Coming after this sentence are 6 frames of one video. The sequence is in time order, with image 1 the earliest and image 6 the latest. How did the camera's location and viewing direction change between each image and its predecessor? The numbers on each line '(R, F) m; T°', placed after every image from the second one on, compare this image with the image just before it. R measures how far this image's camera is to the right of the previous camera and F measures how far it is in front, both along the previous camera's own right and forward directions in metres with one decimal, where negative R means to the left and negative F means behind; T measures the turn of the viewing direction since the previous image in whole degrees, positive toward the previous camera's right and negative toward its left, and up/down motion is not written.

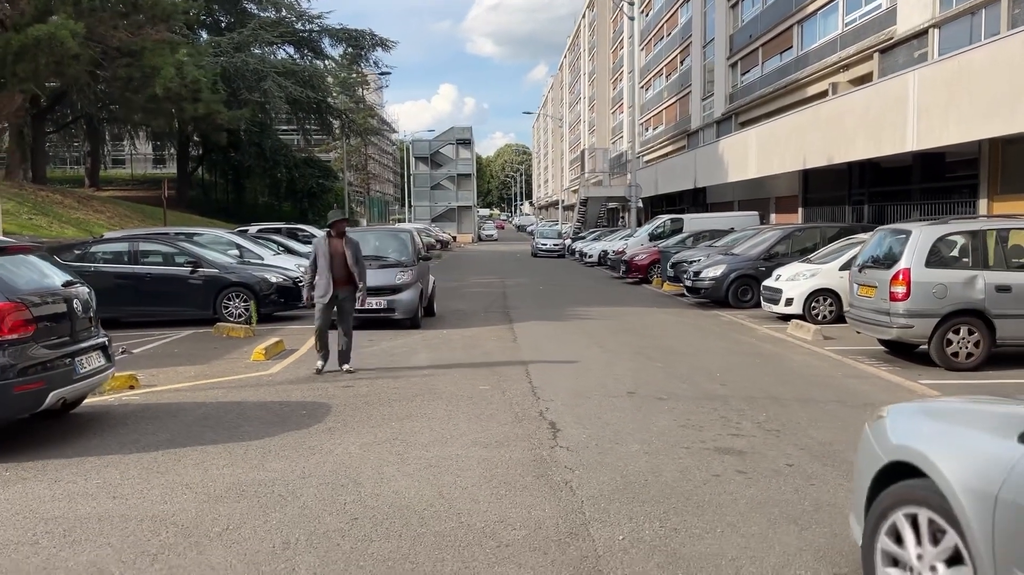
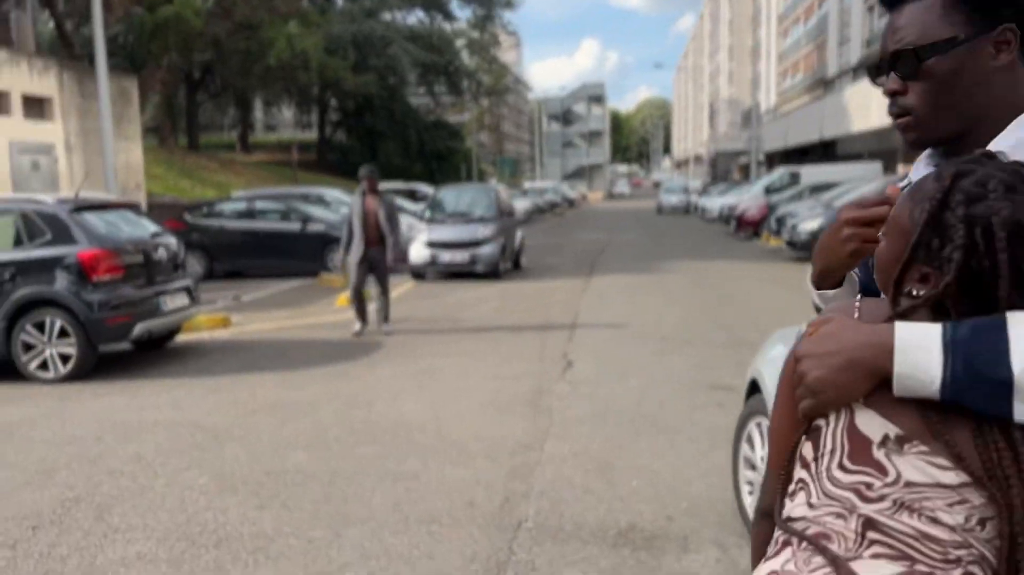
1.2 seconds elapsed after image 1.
(+1.2, -0.6) m; -9°
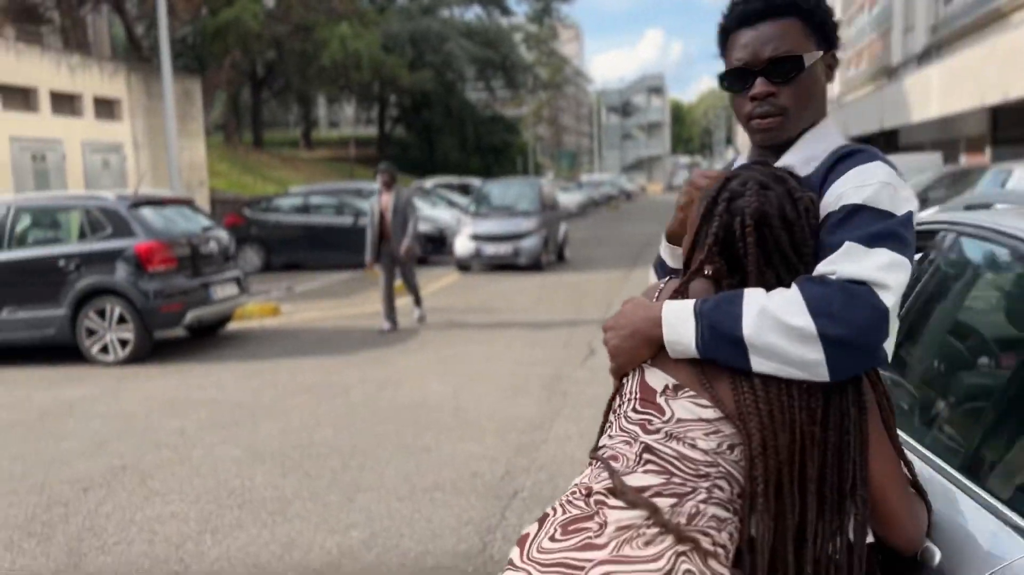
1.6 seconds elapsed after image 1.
(+0.4, -0.3) m; -4°
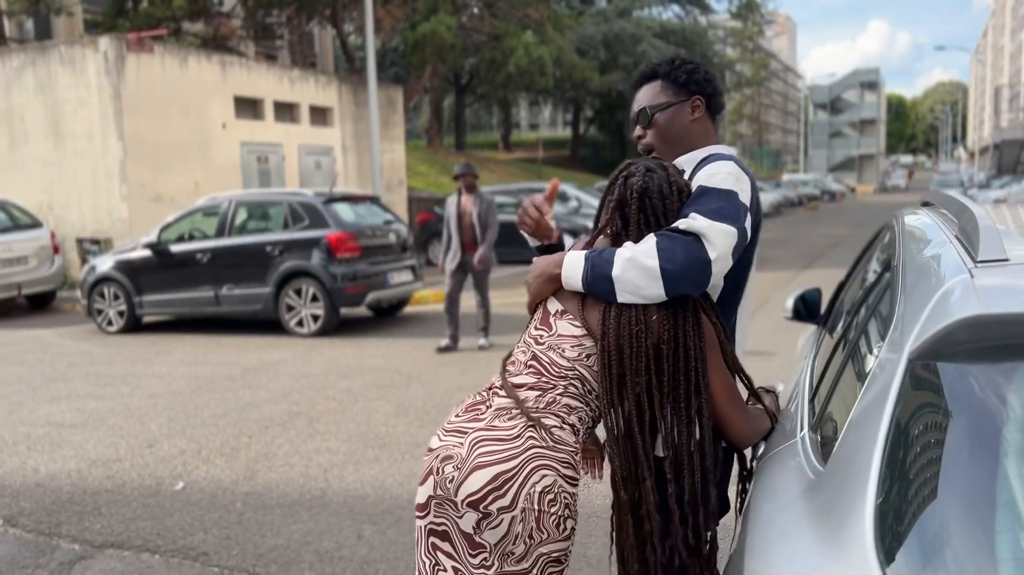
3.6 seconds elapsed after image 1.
(+0.6, -0.7) m; -13°
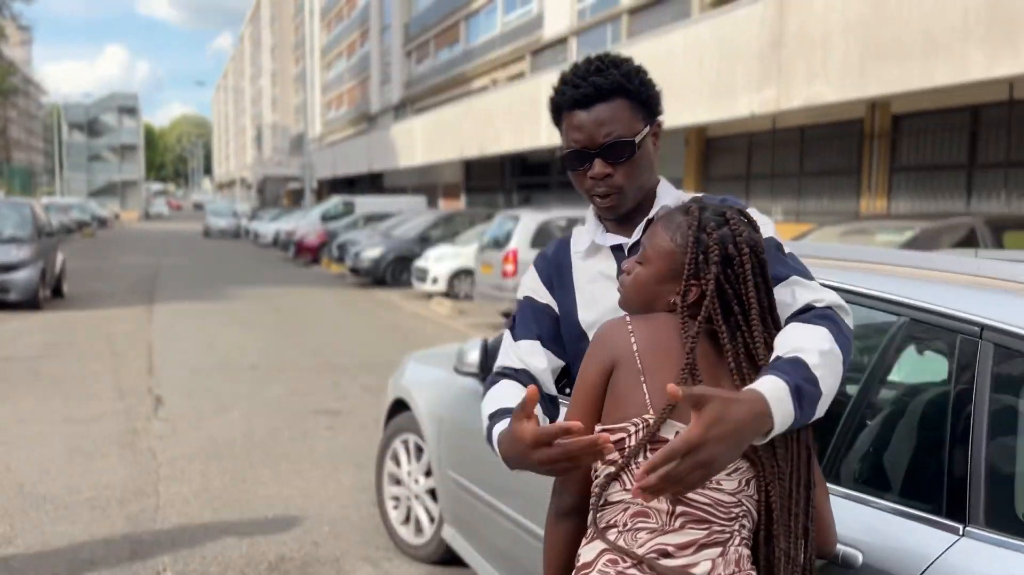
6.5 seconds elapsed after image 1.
(-1.2, +1.4) m; +47°
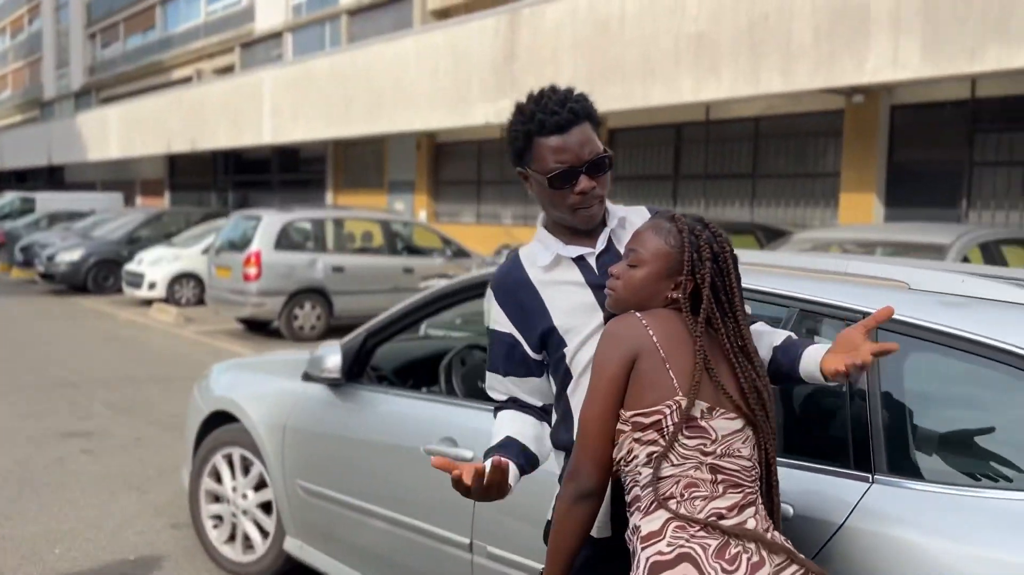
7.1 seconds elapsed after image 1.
(-0.6, 0.0) m; +20°
